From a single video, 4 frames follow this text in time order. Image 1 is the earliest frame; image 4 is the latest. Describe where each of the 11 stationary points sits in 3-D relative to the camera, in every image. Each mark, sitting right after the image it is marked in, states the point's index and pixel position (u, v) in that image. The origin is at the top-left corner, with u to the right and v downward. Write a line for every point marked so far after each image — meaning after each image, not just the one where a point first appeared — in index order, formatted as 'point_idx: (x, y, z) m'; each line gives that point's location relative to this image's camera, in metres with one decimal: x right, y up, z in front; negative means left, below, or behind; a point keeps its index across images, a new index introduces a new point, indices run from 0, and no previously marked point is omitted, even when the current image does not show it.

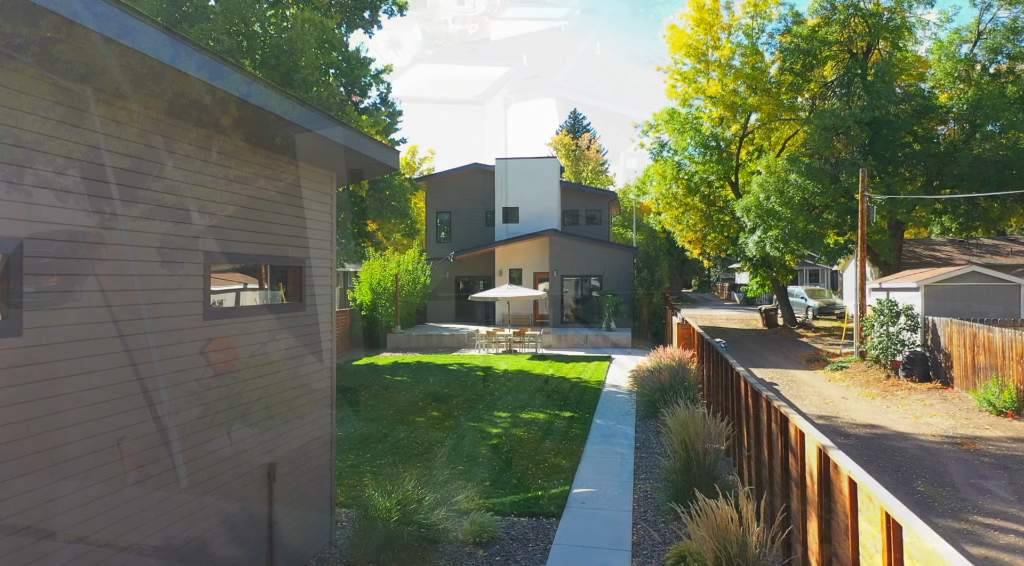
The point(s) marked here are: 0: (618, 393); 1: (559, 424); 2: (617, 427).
0: (+2.2, -2.3, +13.9) m
1: (+0.8, -2.4, +11.1) m
2: (+1.7, -2.4, +11.0) m
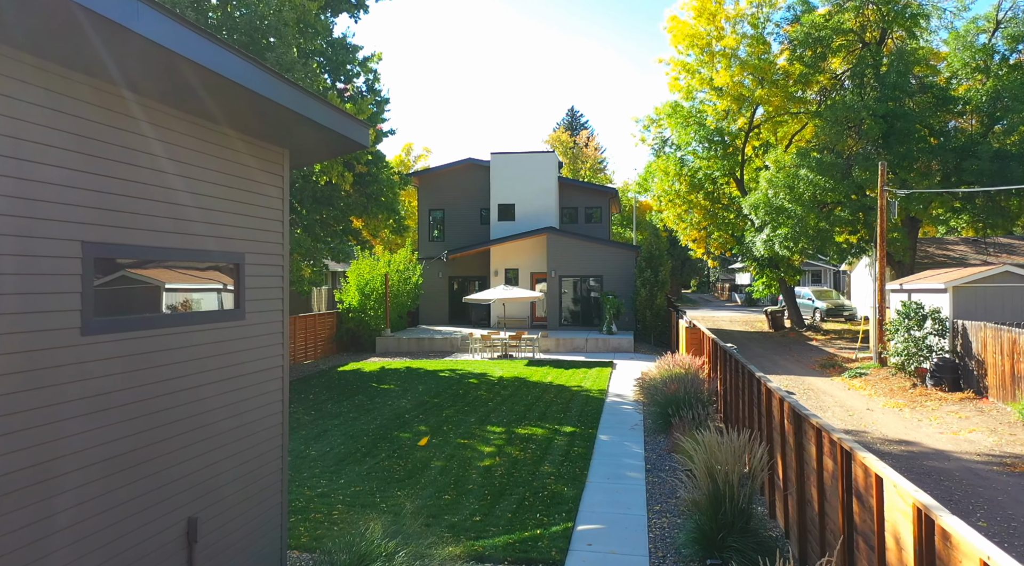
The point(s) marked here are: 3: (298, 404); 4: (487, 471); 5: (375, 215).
0: (+2.1, -2.3, +12.7) m
1: (+0.7, -2.4, +9.9) m
2: (+1.7, -2.4, +9.9) m
3: (-4.2, -2.4, +13.2) m
4: (-0.3, -2.4, +8.6) m
5: (-3.5, +1.7, +16.8) m
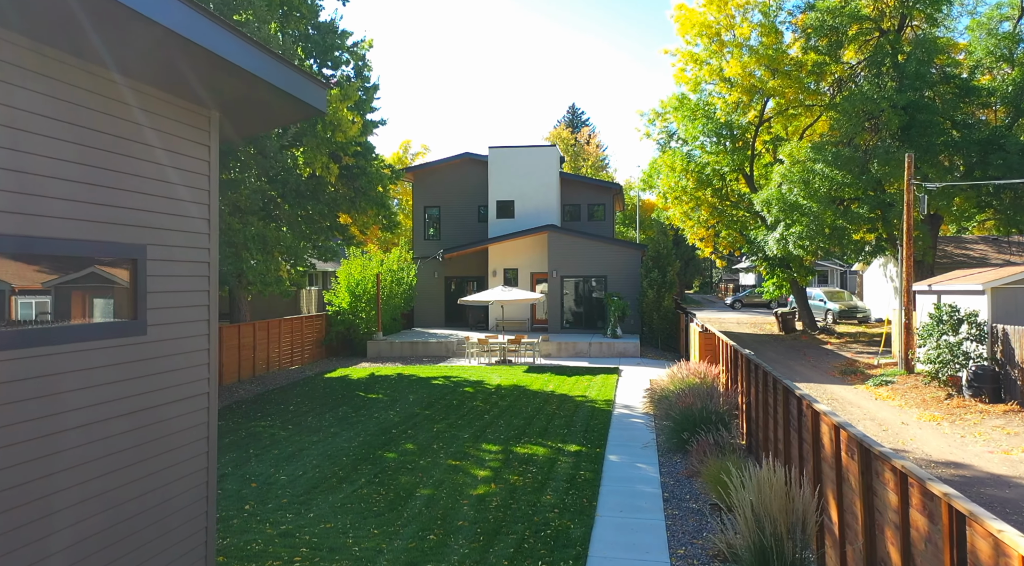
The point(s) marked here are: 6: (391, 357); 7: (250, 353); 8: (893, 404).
0: (+2.1, -2.4, +11.6) m
1: (+0.7, -2.4, +8.8) m
2: (+1.6, -2.4, +8.7) m
3: (-4.3, -2.4, +12.0) m
4: (-0.3, -2.4, +7.4) m
5: (-3.5, +1.7, +15.7) m
6: (-3.6, -2.2, +19.9) m
7: (-6.5, -1.8, +16.7) m
8: (+7.4, -2.3, +12.9) m
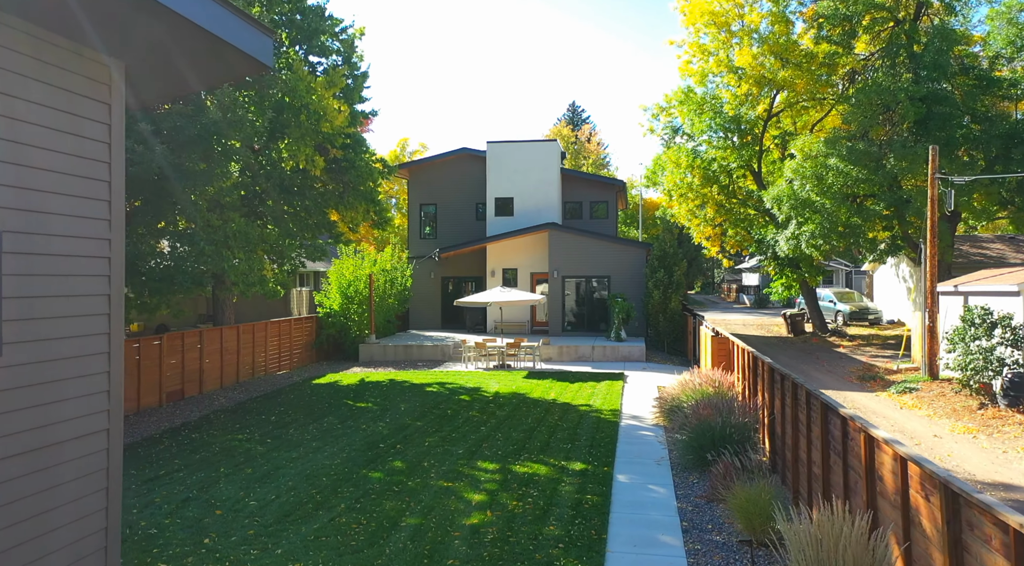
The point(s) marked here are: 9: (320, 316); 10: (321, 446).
0: (+2.1, -2.4, +10.7) m
1: (+0.6, -2.4, +7.9) m
2: (+1.6, -2.5, +7.8) m
3: (-4.3, -2.4, +11.1) m
4: (-0.4, -2.5, +6.5) m
5: (-3.5, +1.7, +14.7) m
6: (-3.6, -2.3, +19.0) m
7: (-6.6, -1.8, +15.7) m
8: (+7.4, -2.4, +12.0) m
9: (-5.7, -1.0, +19.7) m
10: (-2.8, -2.4, +9.9) m
